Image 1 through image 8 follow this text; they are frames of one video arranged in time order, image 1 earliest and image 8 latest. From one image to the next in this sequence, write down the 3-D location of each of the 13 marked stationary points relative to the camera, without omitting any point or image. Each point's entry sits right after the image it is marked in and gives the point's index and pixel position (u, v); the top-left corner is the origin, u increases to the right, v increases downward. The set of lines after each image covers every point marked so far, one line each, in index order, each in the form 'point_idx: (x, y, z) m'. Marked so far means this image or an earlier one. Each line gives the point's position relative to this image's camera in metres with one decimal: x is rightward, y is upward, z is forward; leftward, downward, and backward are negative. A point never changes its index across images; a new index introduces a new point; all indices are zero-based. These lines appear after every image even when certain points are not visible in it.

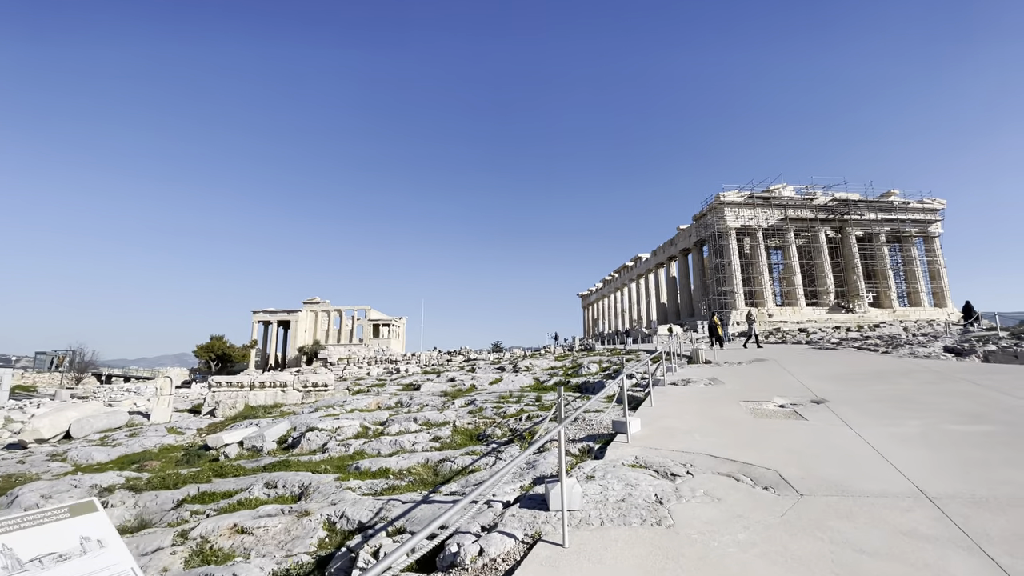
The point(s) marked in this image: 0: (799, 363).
0: (+8.2, -2.1, +13.4) m
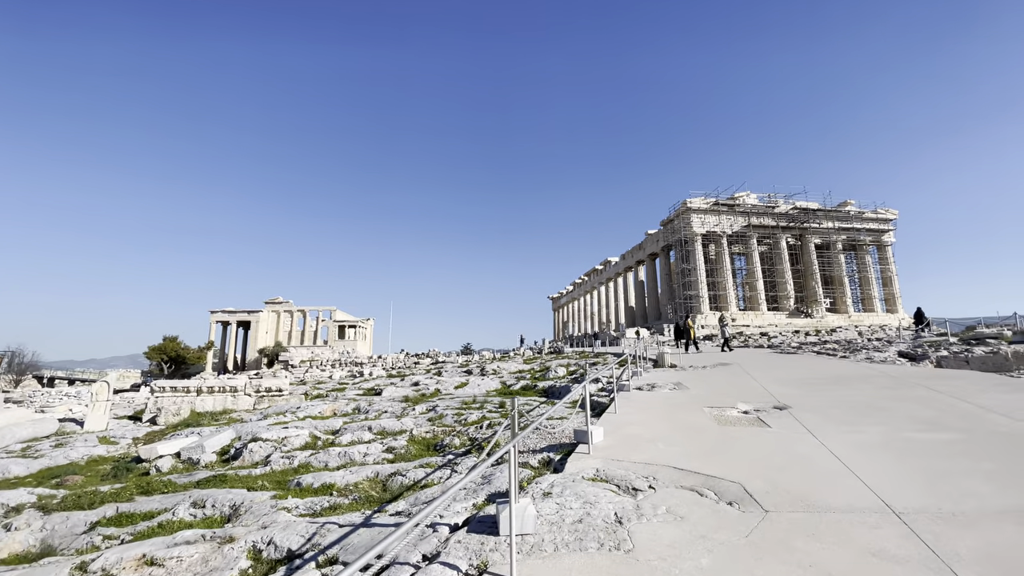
0: (+7.2, -2.3, +13.5) m
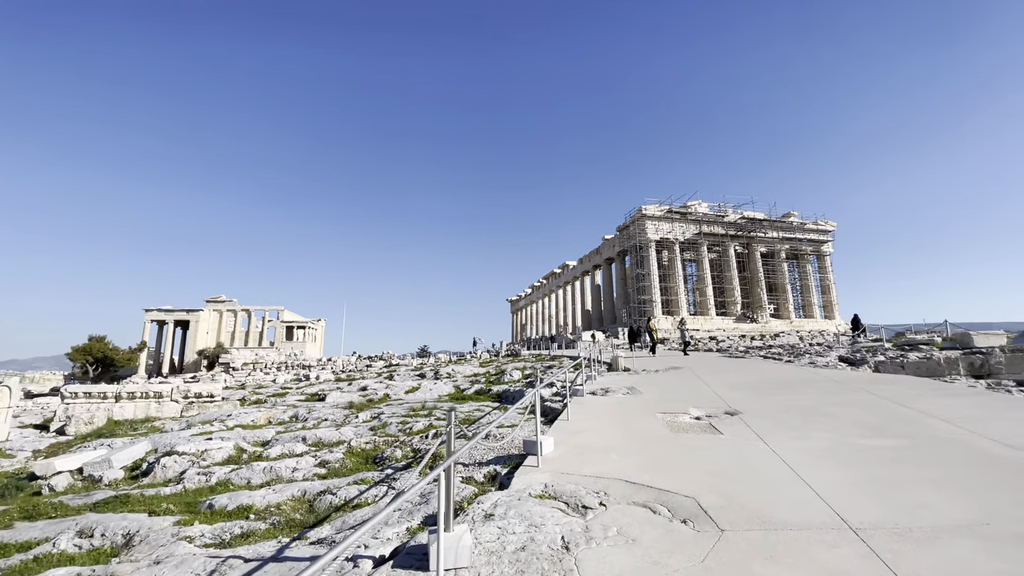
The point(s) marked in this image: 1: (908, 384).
0: (+5.8, -2.4, +13.6) m
1: (+8.8, -2.1, +10.4) m
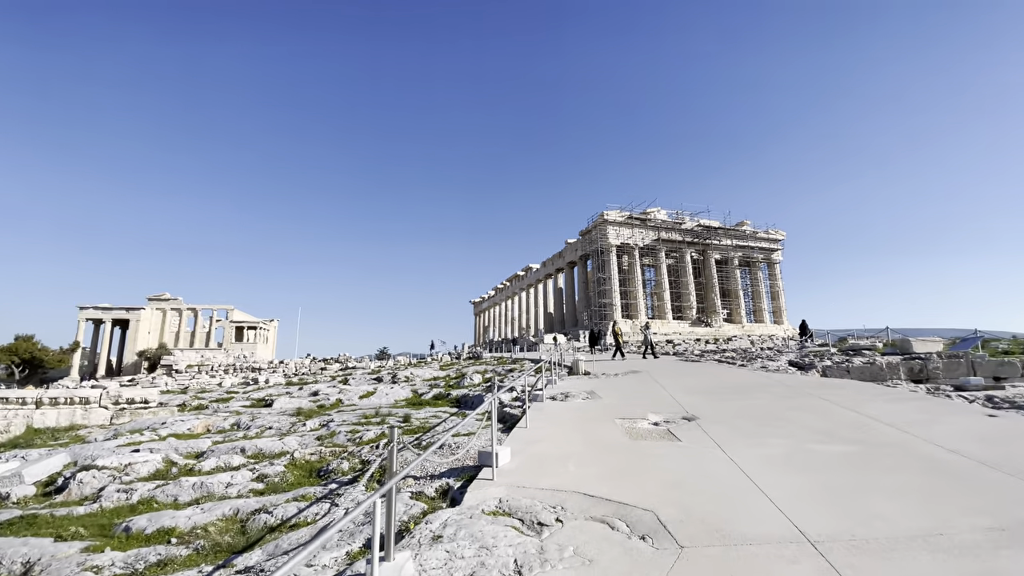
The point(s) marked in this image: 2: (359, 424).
0: (+4.6, -2.6, +13.7) m
1: (+7.9, -2.3, +10.8) m
2: (-3.1, -2.8, +9.6) m
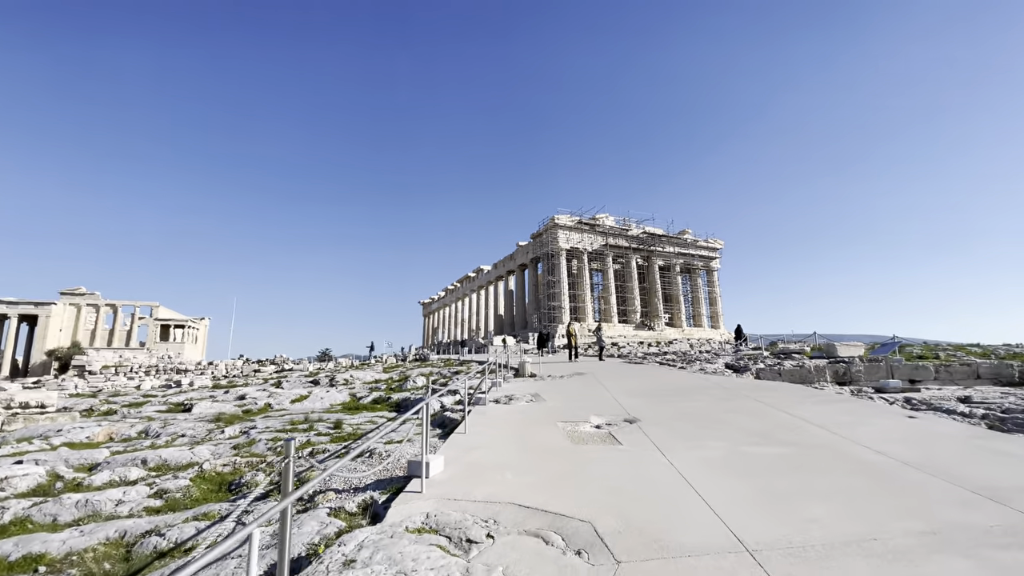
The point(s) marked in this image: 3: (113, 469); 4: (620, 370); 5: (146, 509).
0: (+3.0, -2.6, +13.8) m
1: (+6.5, -2.5, +11.2) m
2: (-4.3, -2.7, +8.8) m
3: (-6.1, -2.8, +7.2) m
4: (+3.7, -2.8, +16.0) m
5: (-4.4, -2.7, +5.7) m
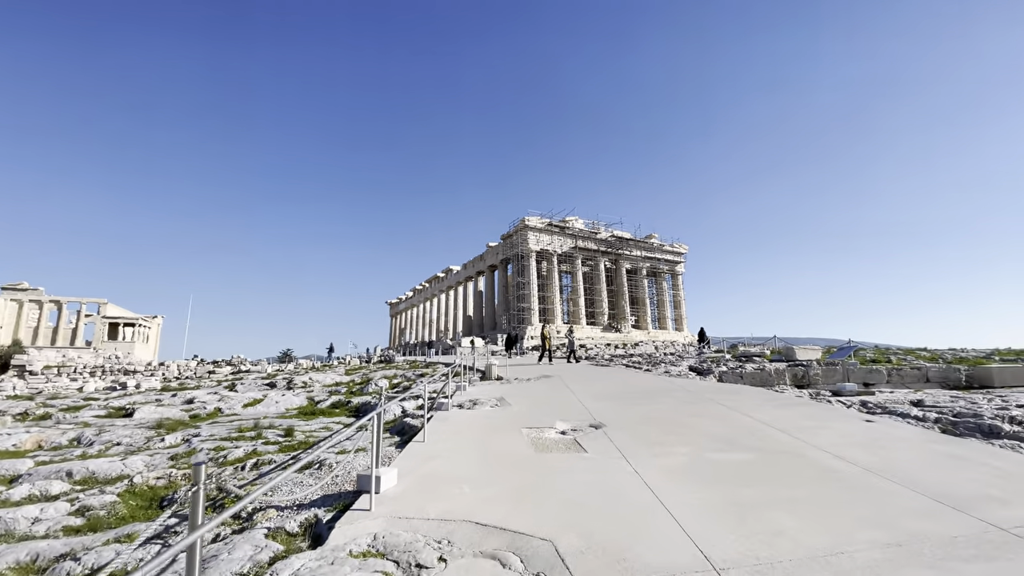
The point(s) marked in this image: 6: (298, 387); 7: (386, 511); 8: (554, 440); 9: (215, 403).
0: (+2.0, -2.7, +13.7) m
1: (+5.7, -2.6, +11.3) m
2: (-4.9, -2.6, +8.2) m
3: (-6.7, -2.7, +6.5) m
4: (+2.5, -2.9, +15.9) m
5: (-4.9, -2.6, +5.1) m
6: (-8.8, -4.1, +19.4) m
7: (-1.1, -2.0, +4.1) m
8: (+0.6, -2.2, +6.9) m
9: (-9.4, -3.7, +14.9) m
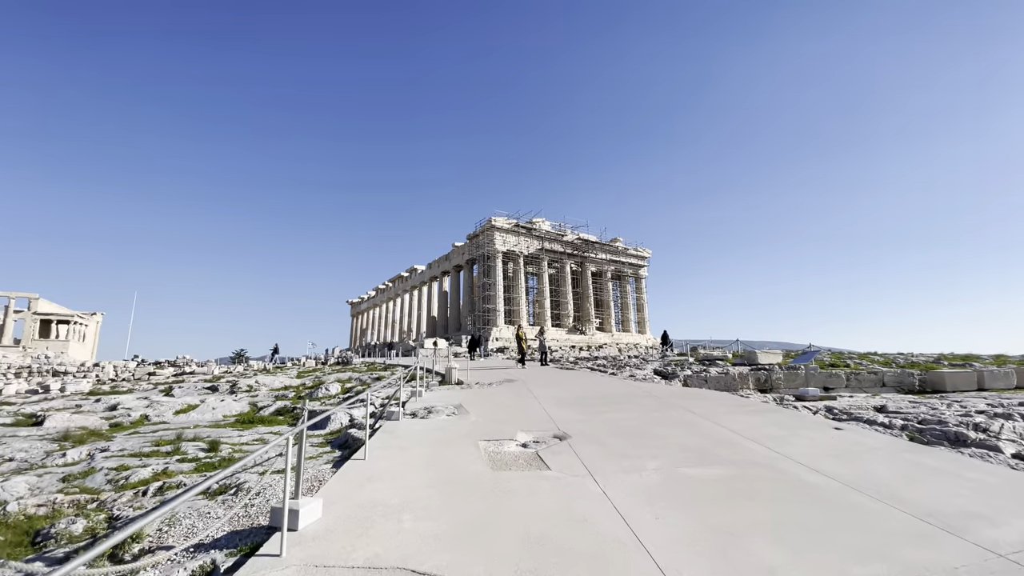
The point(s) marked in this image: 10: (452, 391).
0: (+0.9, -2.7, +13.0) m
1: (+4.8, -2.6, +11.0) m
2: (-5.6, -2.5, +7.1) m
3: (-7.2, -2.6, +5.3) m
4: (+1.3, -2.9, +15.4) m
5: (-5.3, -2.5, +4.0) m
6: (-10.3, -3.9, +18.0) m
7: (-1.5, -1.9, +3.3) m
8: (0.0, -2.2, +6.2) m
9: (-10.6, -3.5, +13.5) m
10: (-1.4, -2.5, +11.4) m
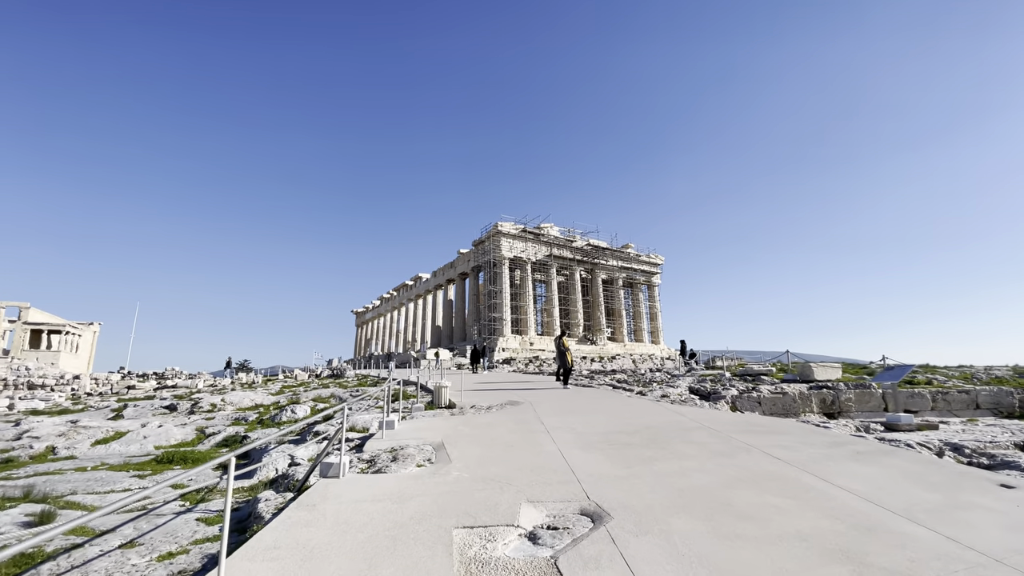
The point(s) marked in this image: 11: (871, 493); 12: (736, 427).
0: (+1.0, -2.6, +10.2) m
1: (+4.8, -2.5, +8.1) m
2: (-5.6, -2.4, +4.4) m
3: (-7.3, -2.4, +2.6) m
4: (+1.4, -2.9, +12.5) m
5: (-5.4, -2.3, +1.3) m
6: (-10.1, -4.0, +15.3) m
7: (-1.6, -1.6, +0.5) m
8: (0.0, -2.0, +3.4) m
9: (-10.5, -3.5, +10.8) m
10: (-1.4, -2.4, +8.6) m
11: (+4.0, -2.2, +5.2) m
12: (+4.1, -2.5, +8.5) m
